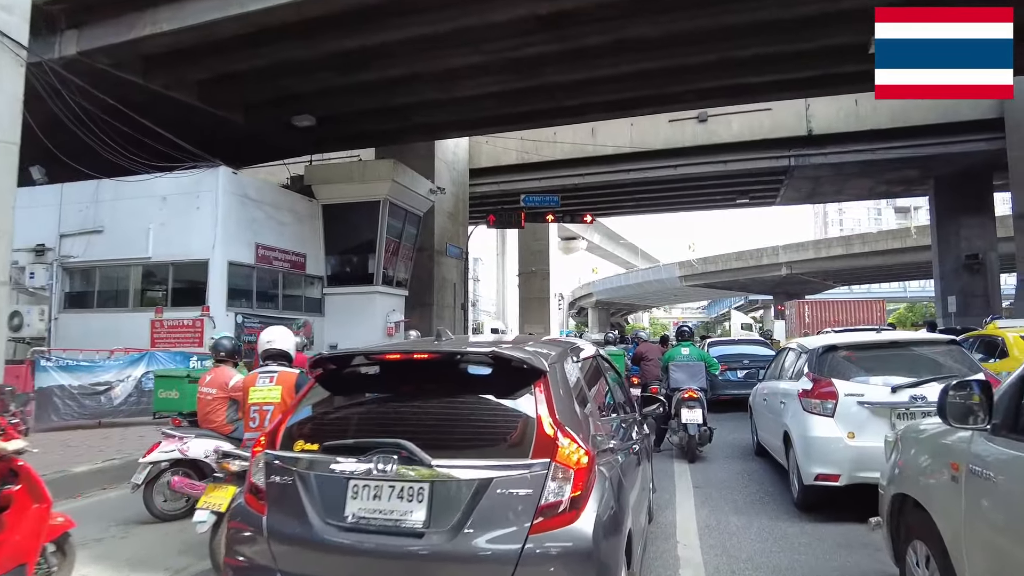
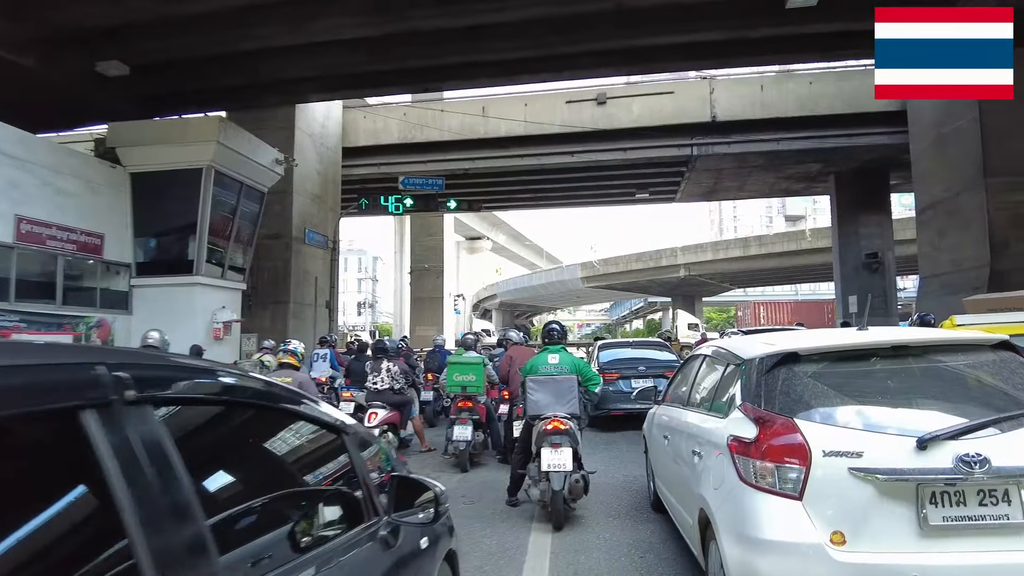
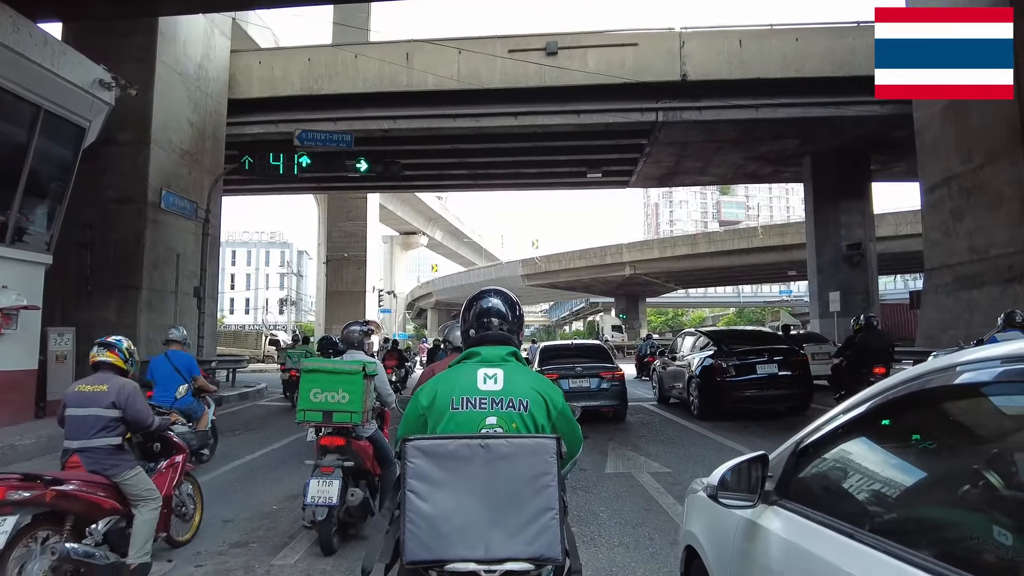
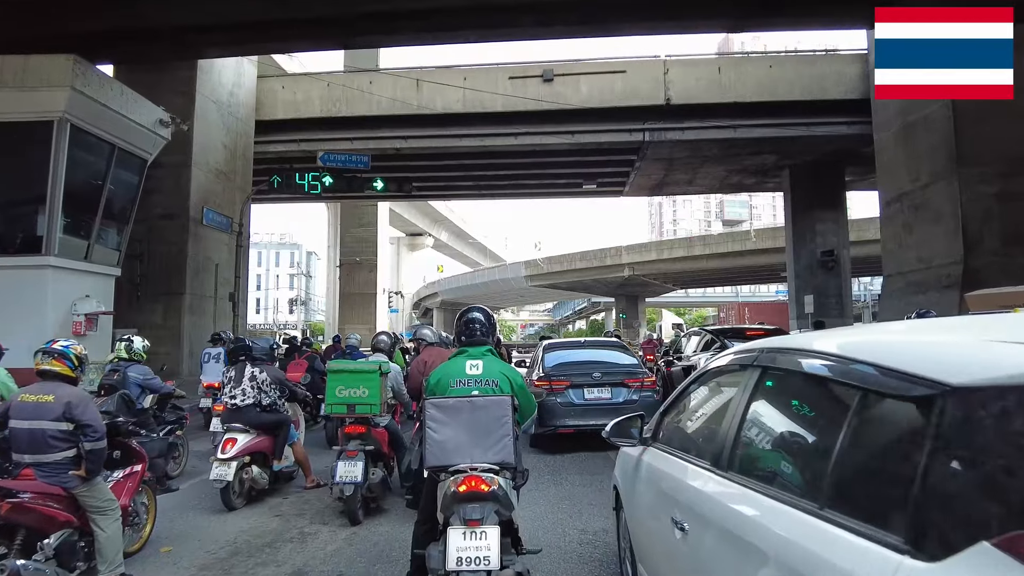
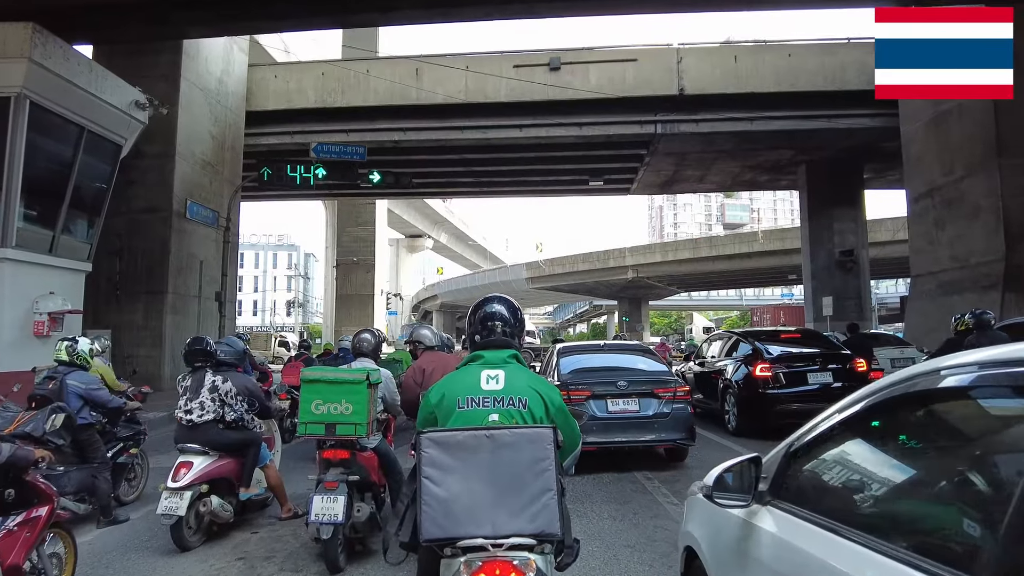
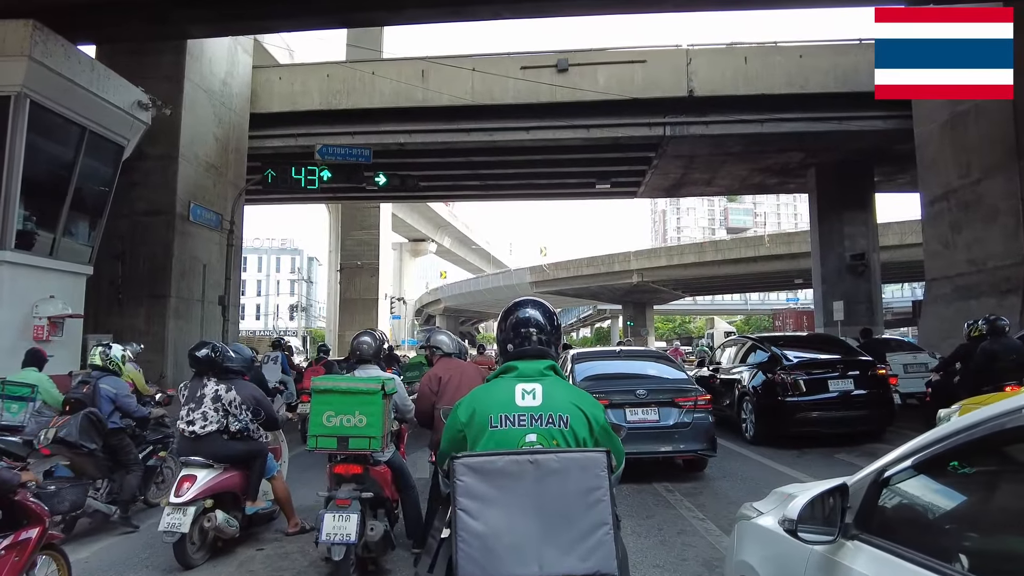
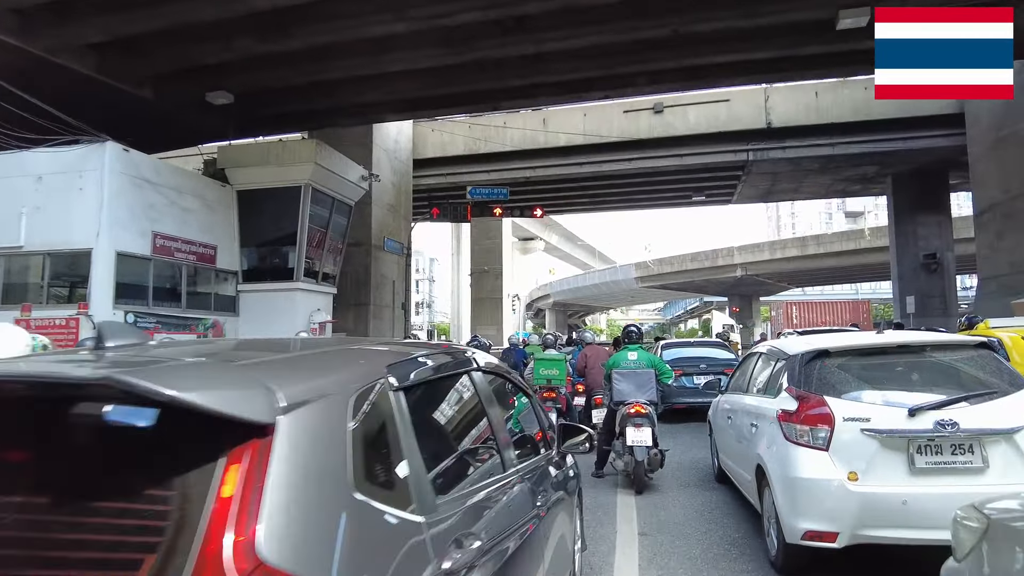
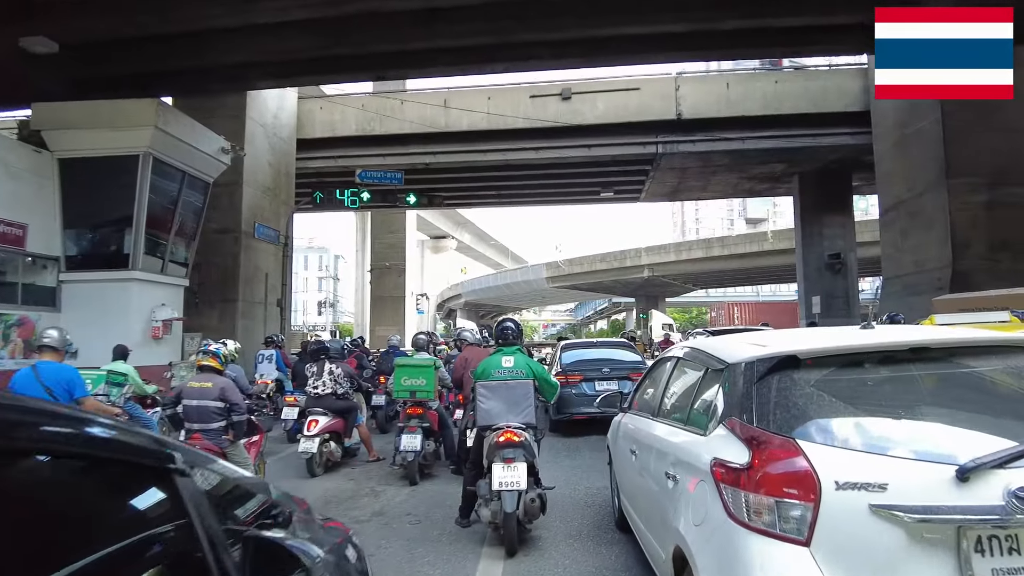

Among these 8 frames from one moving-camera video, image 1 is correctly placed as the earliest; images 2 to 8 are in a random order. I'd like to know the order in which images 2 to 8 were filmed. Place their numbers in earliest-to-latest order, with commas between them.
7, 2, 8, 4, 5, 6, 3
